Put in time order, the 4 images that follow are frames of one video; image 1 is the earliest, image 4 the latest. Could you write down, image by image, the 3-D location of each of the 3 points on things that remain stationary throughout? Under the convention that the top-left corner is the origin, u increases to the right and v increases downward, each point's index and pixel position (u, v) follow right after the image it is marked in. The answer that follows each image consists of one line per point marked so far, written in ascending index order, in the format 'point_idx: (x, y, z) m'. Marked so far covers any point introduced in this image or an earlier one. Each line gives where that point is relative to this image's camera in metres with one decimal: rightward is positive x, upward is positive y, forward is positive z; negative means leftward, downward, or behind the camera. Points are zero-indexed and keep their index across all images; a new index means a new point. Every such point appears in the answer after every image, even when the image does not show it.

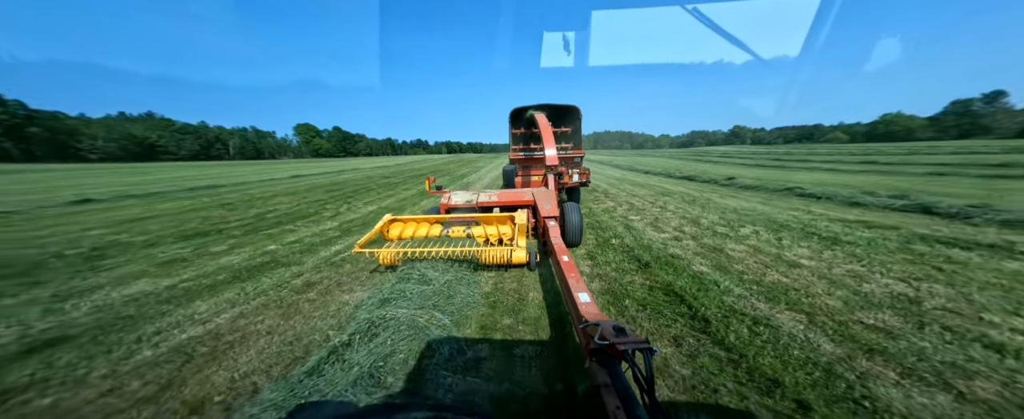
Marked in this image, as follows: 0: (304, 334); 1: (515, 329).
0: (-2.0, -1.2, +2.7) m
1: (0.0, -1.2, +2.7) m
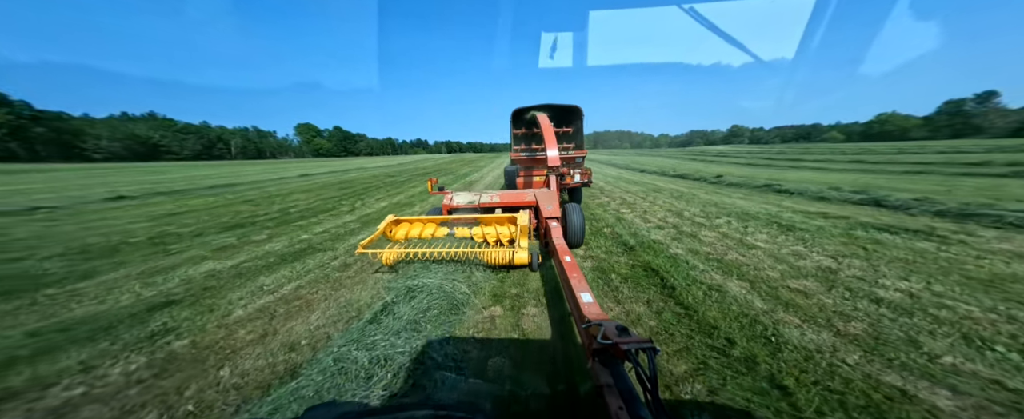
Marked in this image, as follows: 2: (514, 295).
0: (-1.9, -1.1, +3.3) m
1: (+0.1, -1.0, +3.4) m
2: (0.0, -1.0, +3.4) m
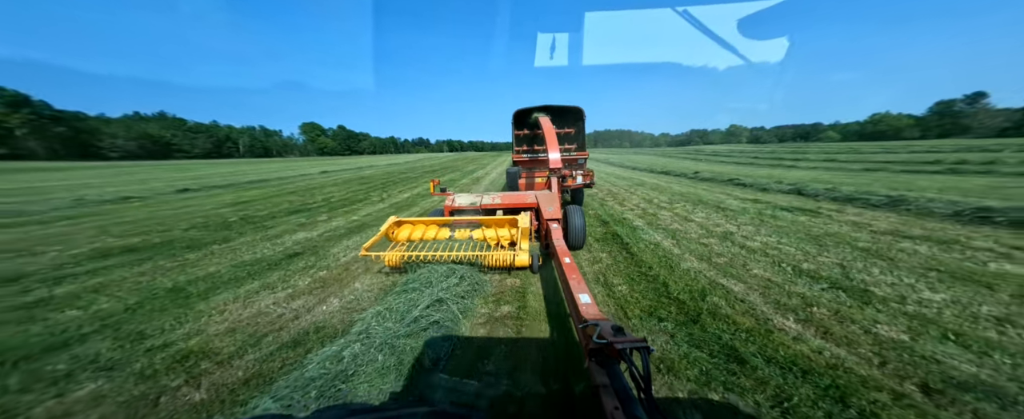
0: (-1.8, -0.8, +5.0) m
1: (+0.3, -0.7, +5.0) m
2: (+0.2, -0.7, +5.0) m
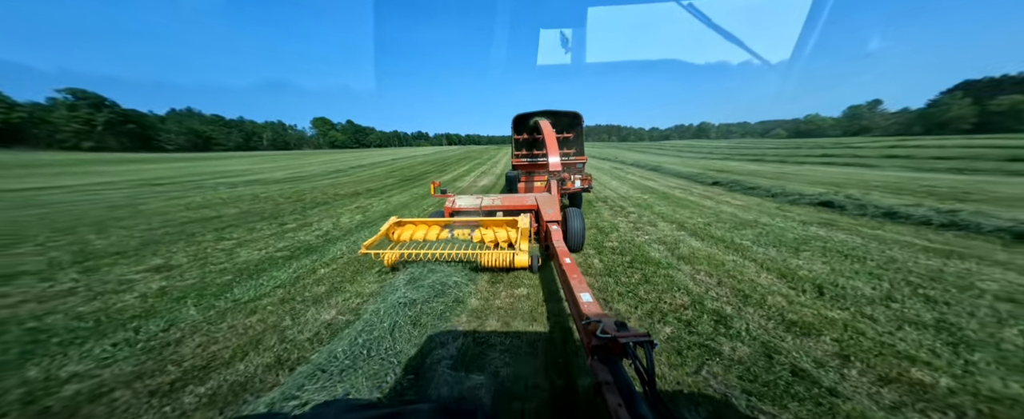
0: (-1.2, +1.5, +16.3) m
1: (+0.8, +1.6, +16.3) m
2: (+0.7, +1.6, +16.3) m
